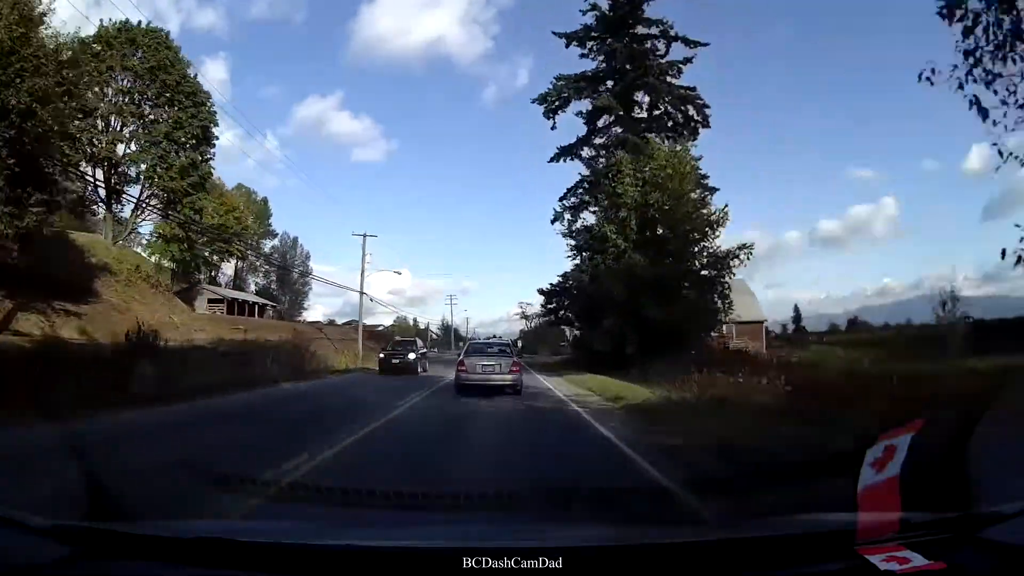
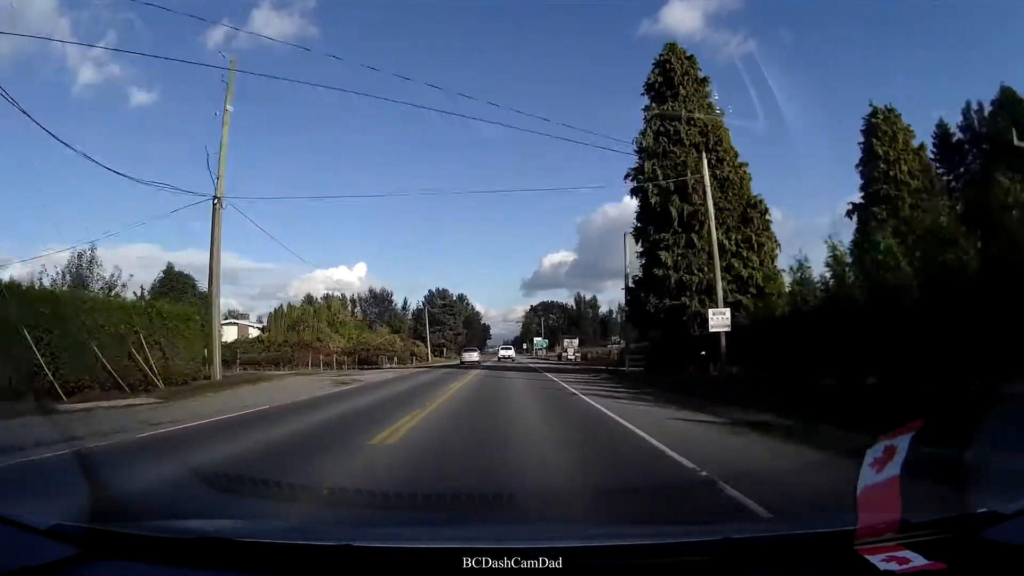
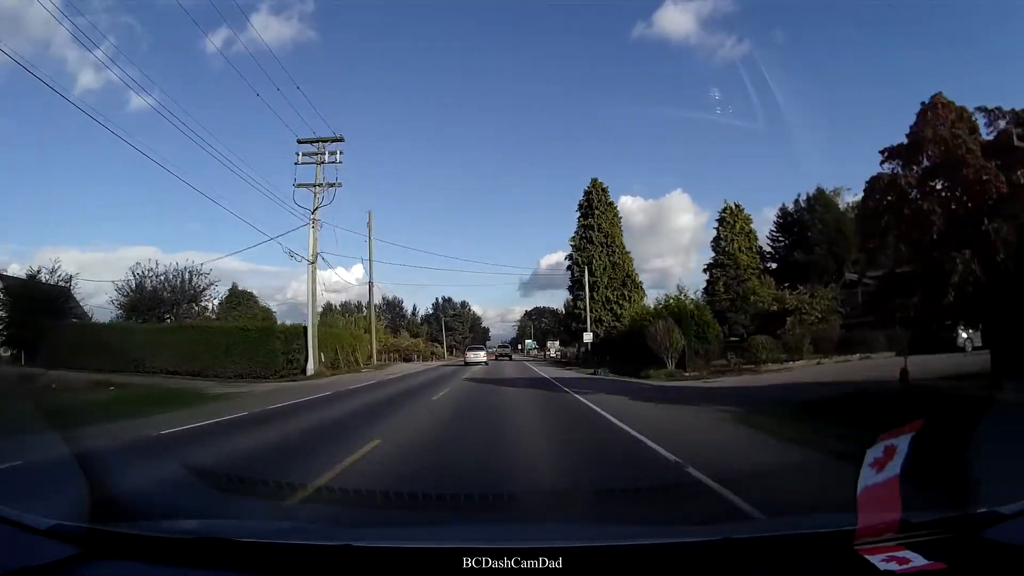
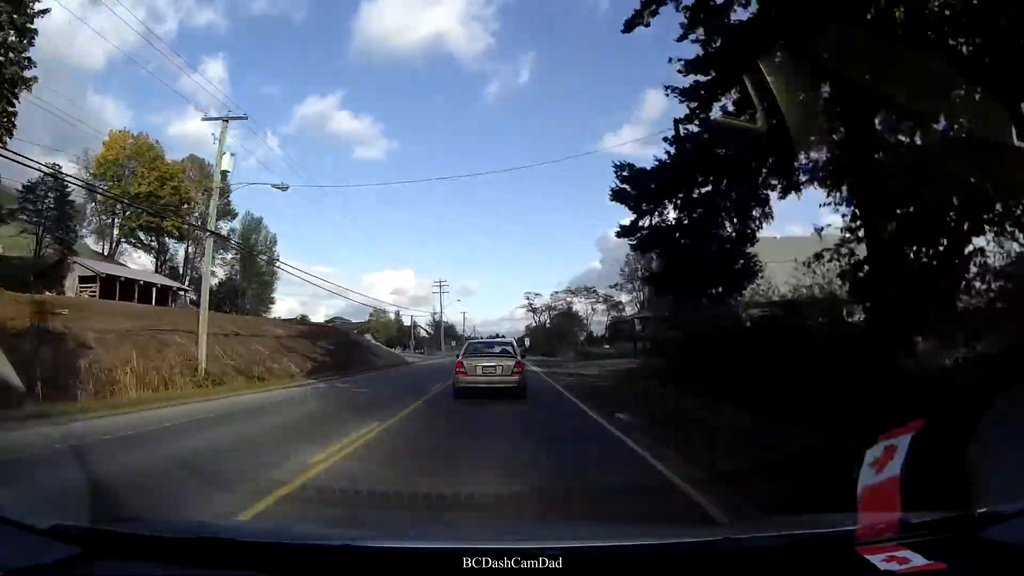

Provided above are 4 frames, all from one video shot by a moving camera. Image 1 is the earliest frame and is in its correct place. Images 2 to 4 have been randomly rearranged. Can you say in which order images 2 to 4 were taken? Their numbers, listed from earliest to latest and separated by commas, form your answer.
4, 3, 2
